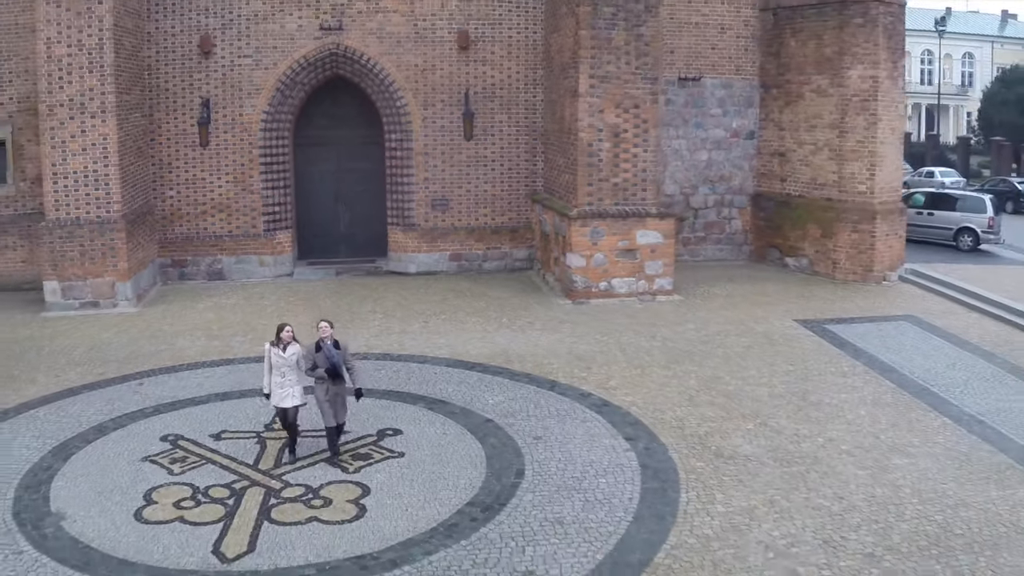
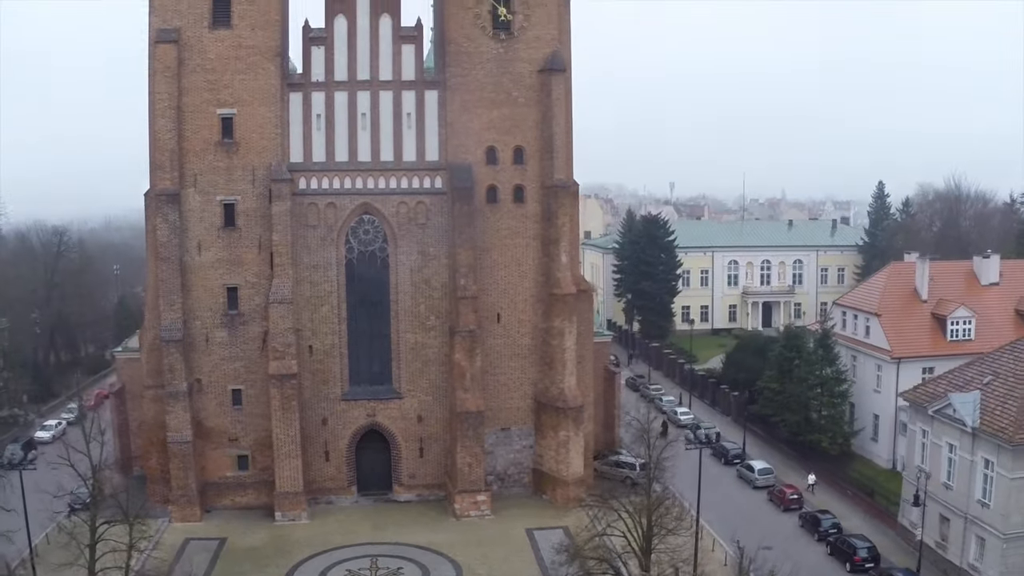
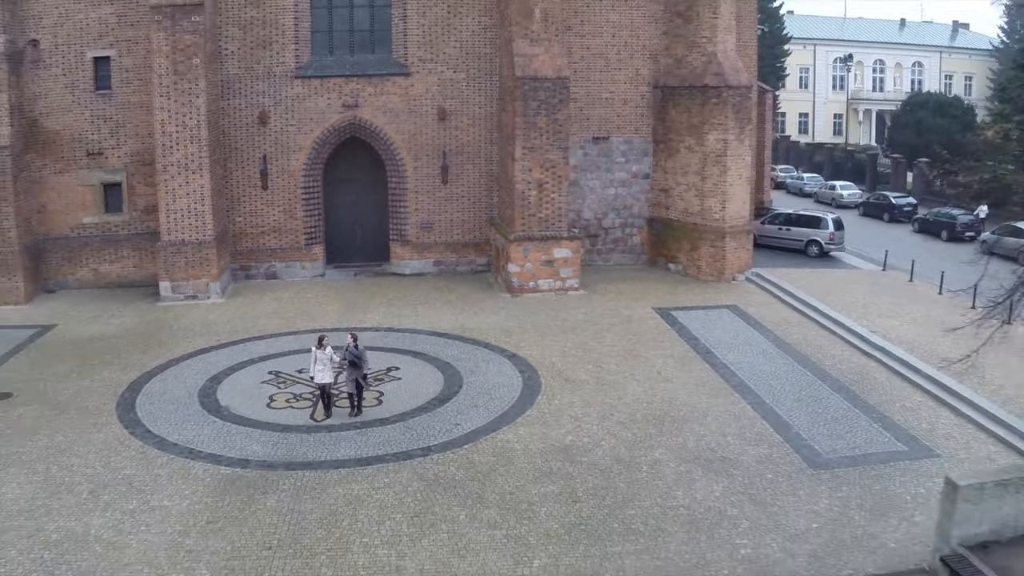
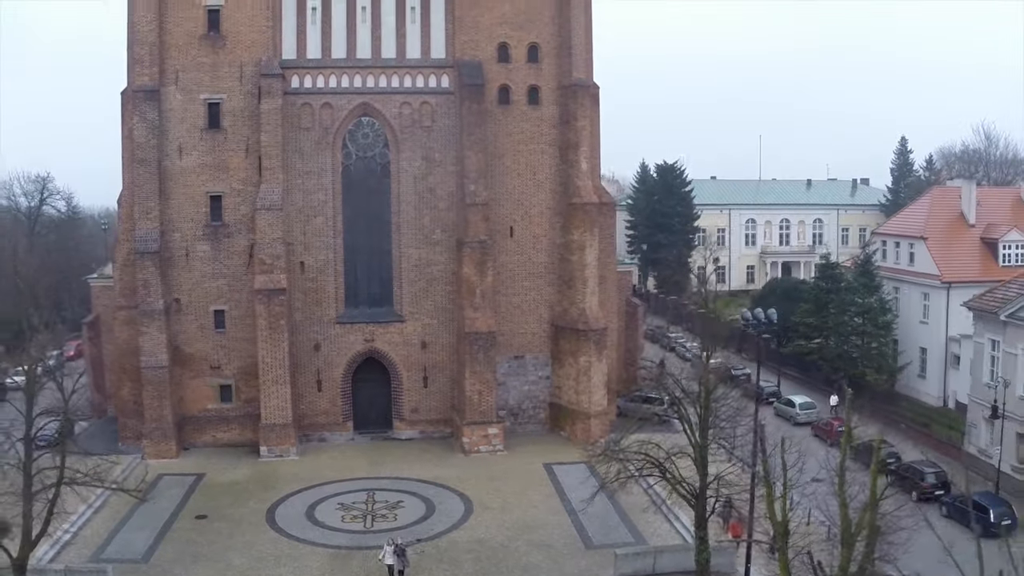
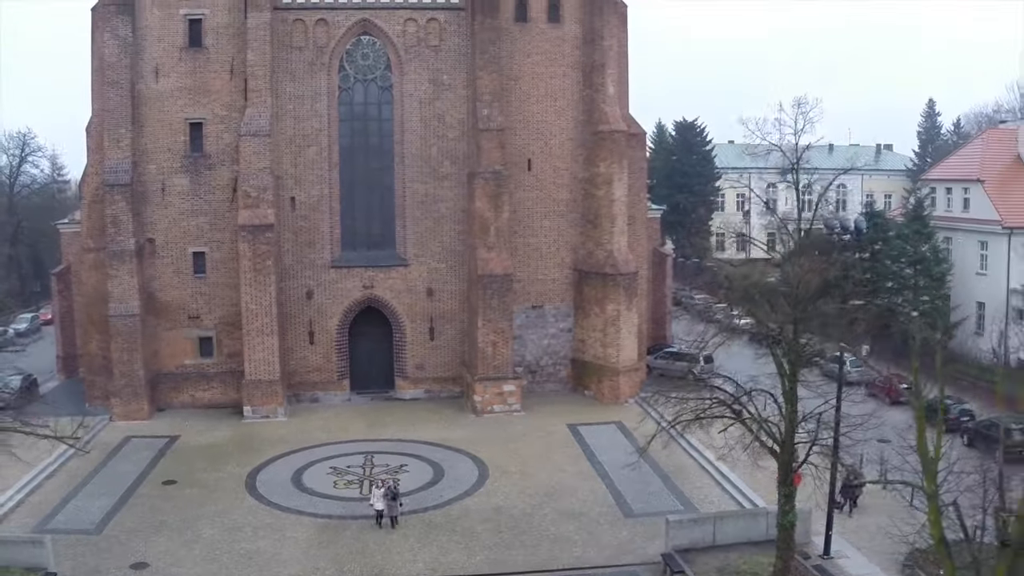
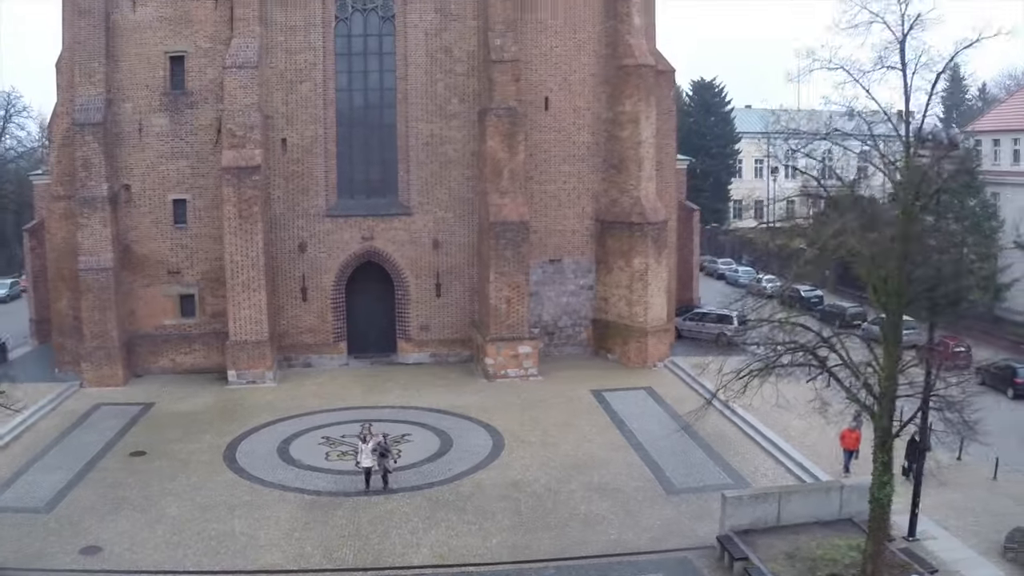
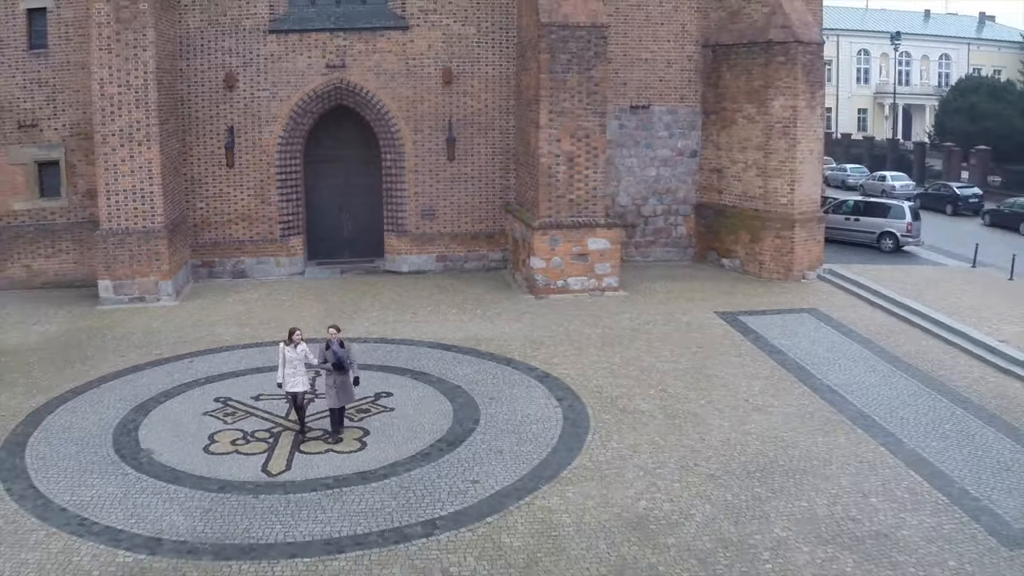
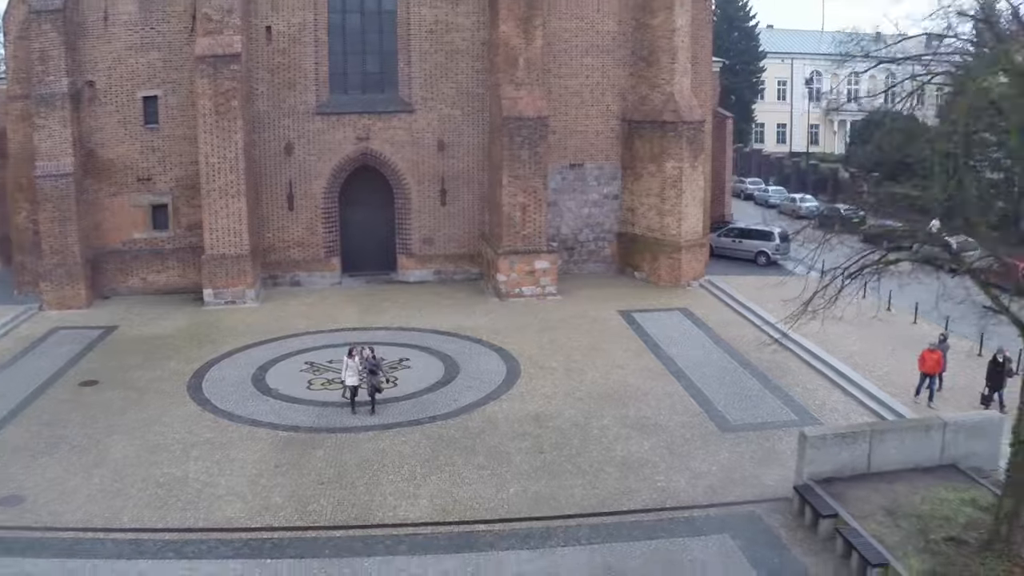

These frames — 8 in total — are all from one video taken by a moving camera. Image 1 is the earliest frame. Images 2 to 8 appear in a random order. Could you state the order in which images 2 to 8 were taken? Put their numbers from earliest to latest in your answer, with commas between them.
7, 3, 8, 6, 5, 4, 2
